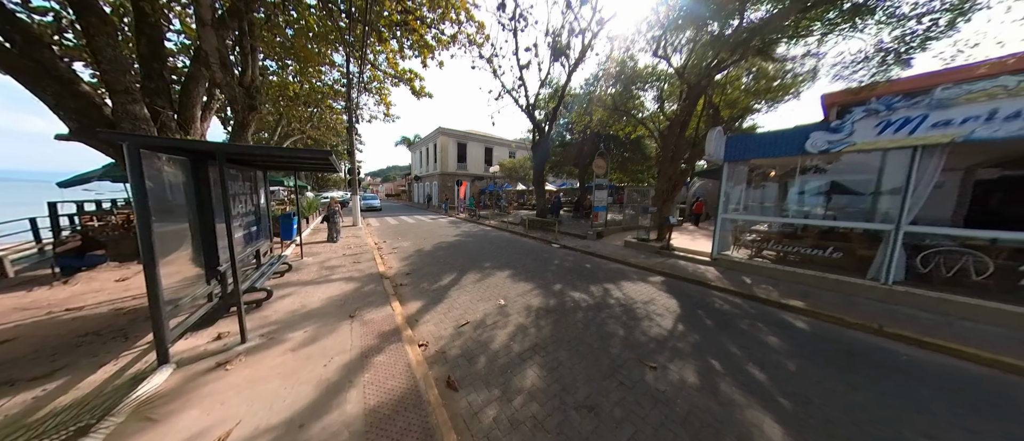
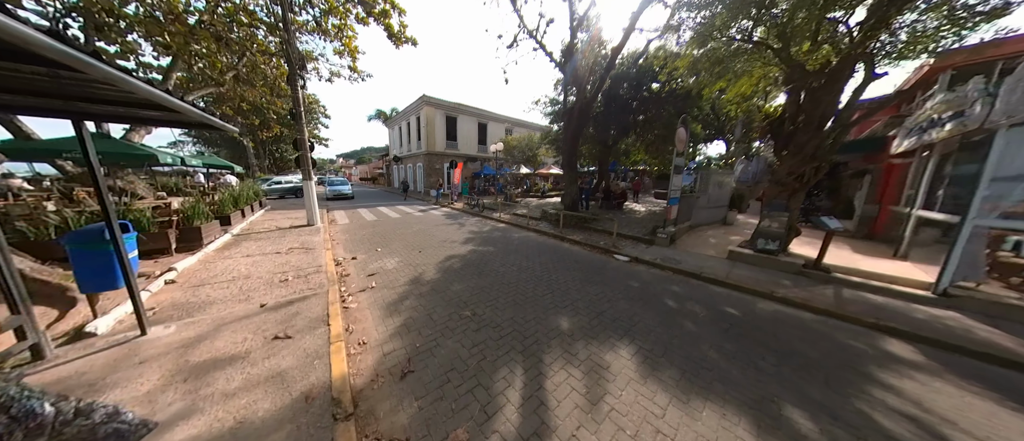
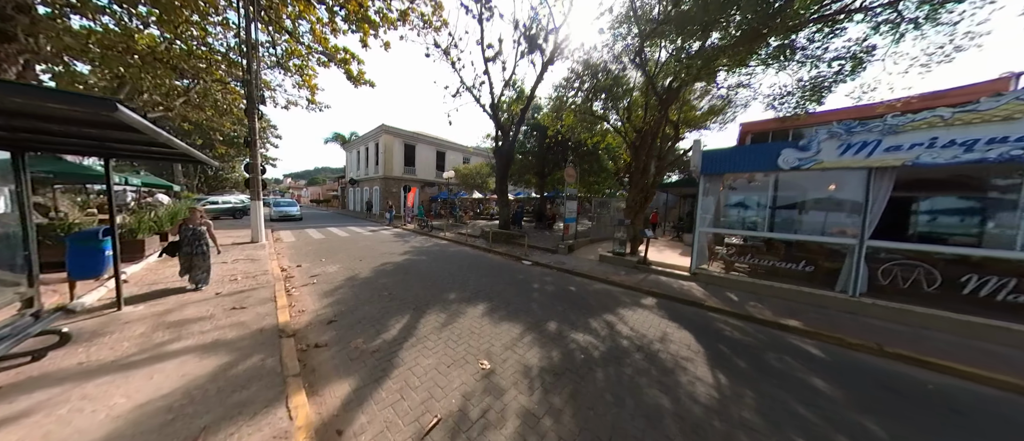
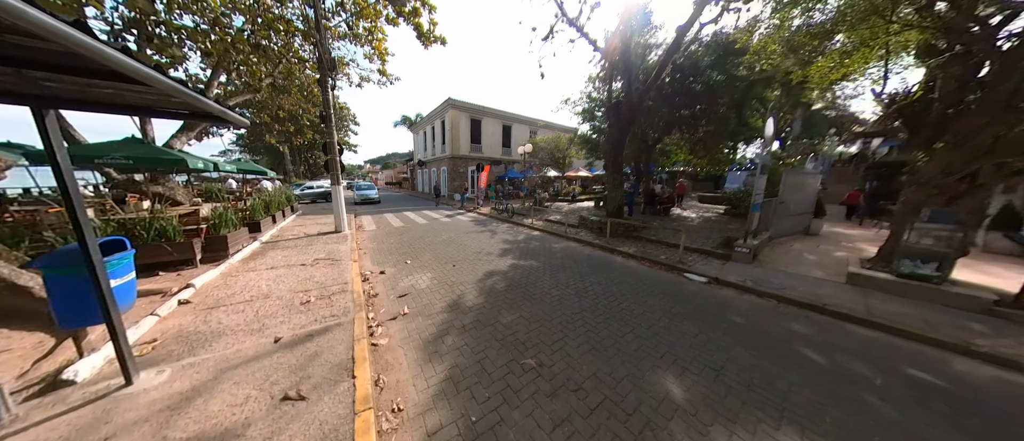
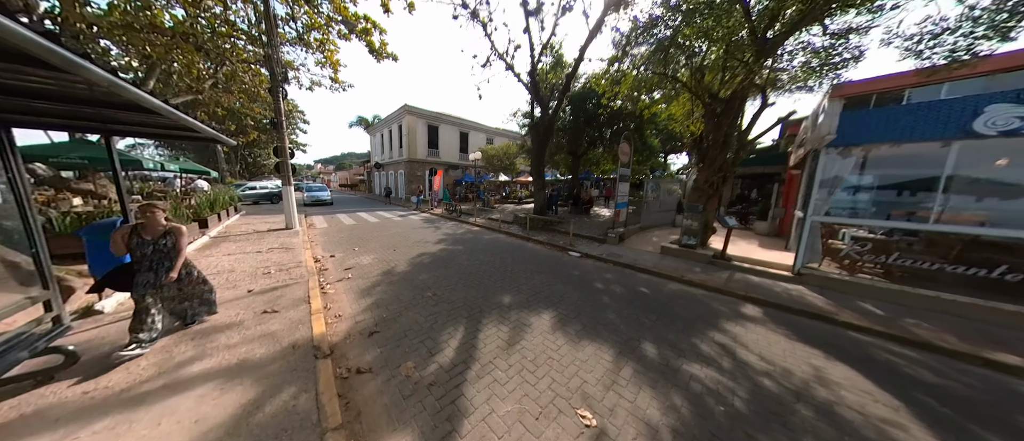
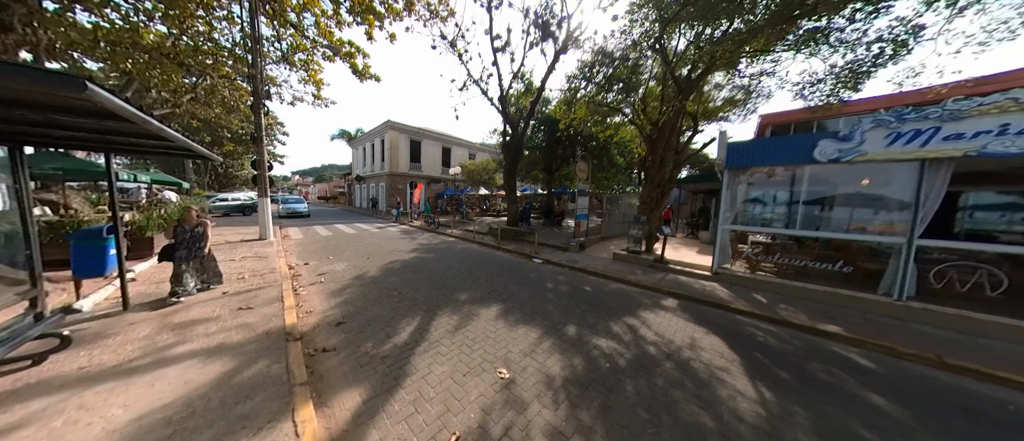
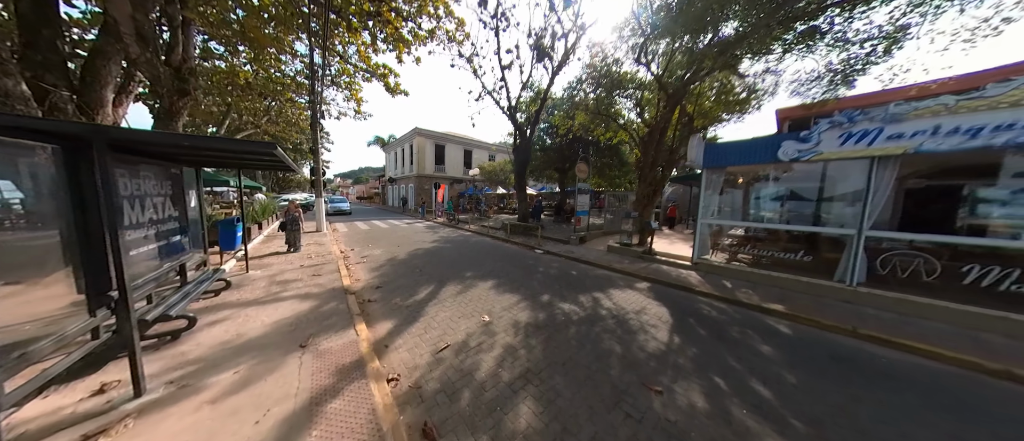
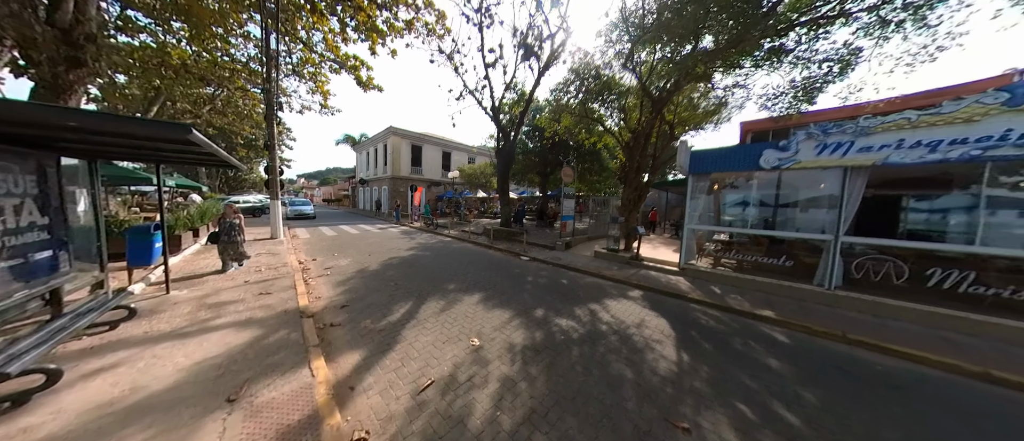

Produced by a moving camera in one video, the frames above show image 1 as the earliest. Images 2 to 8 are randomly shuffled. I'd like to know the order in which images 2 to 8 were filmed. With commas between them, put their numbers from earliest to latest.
7, 8, 3, 6, 5, 2, 4
